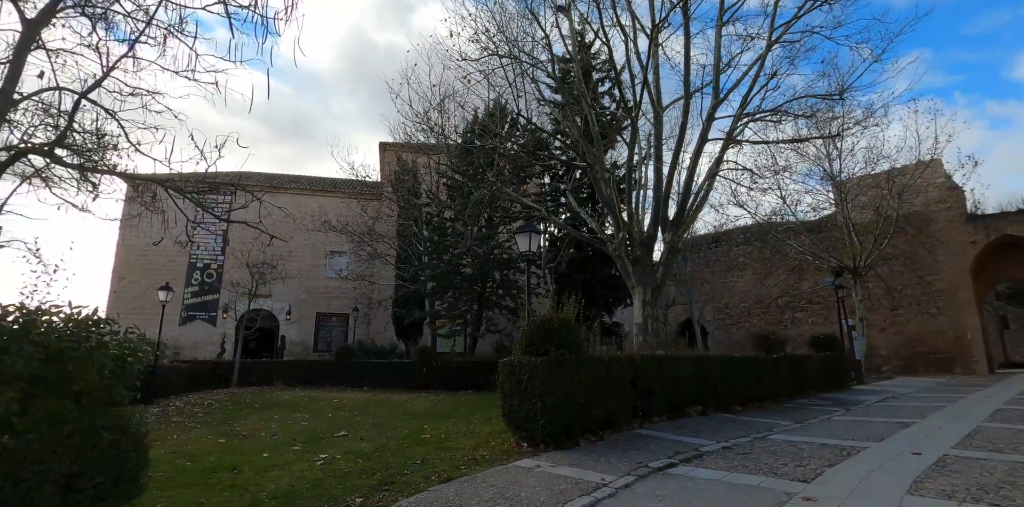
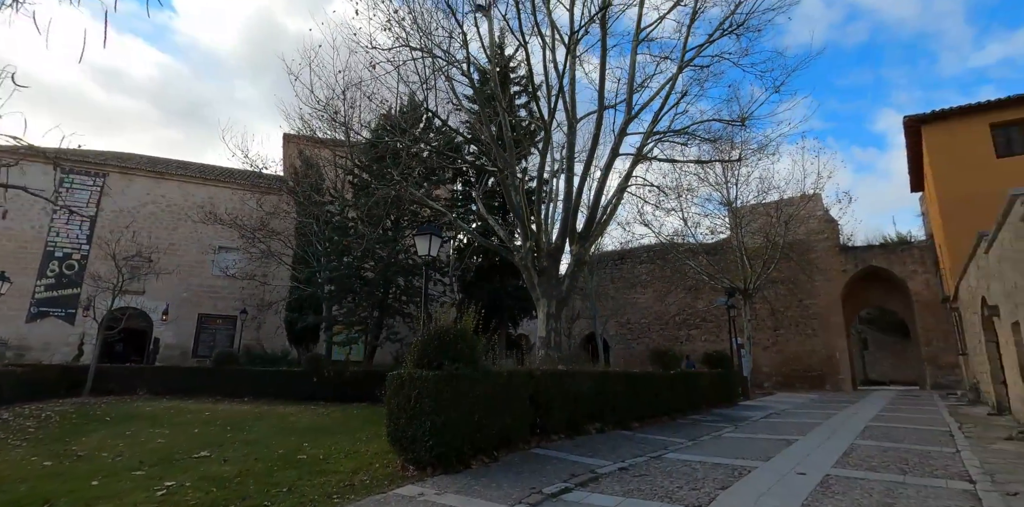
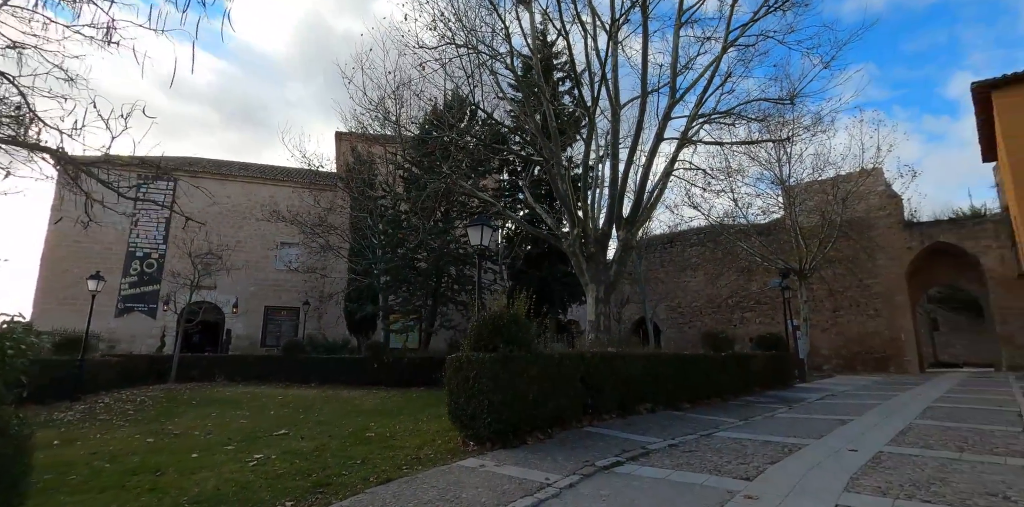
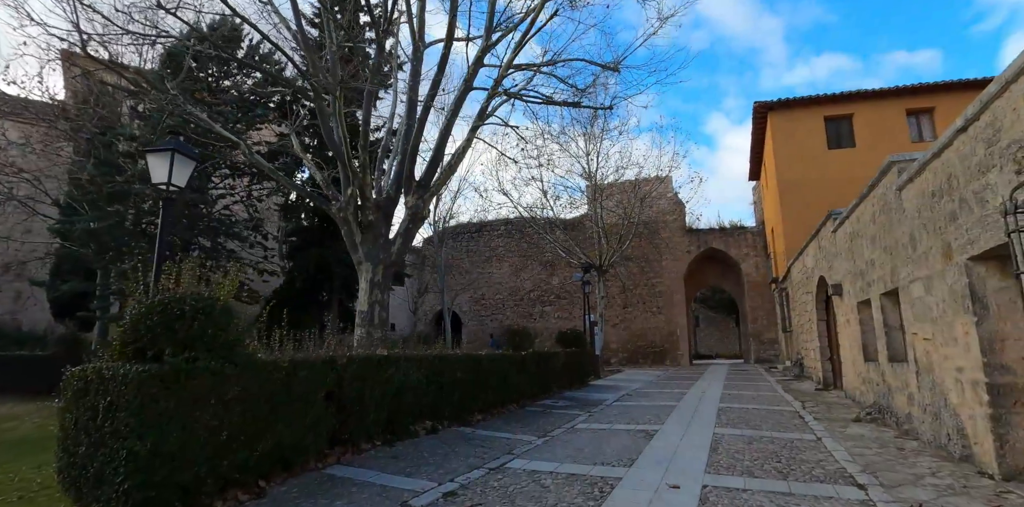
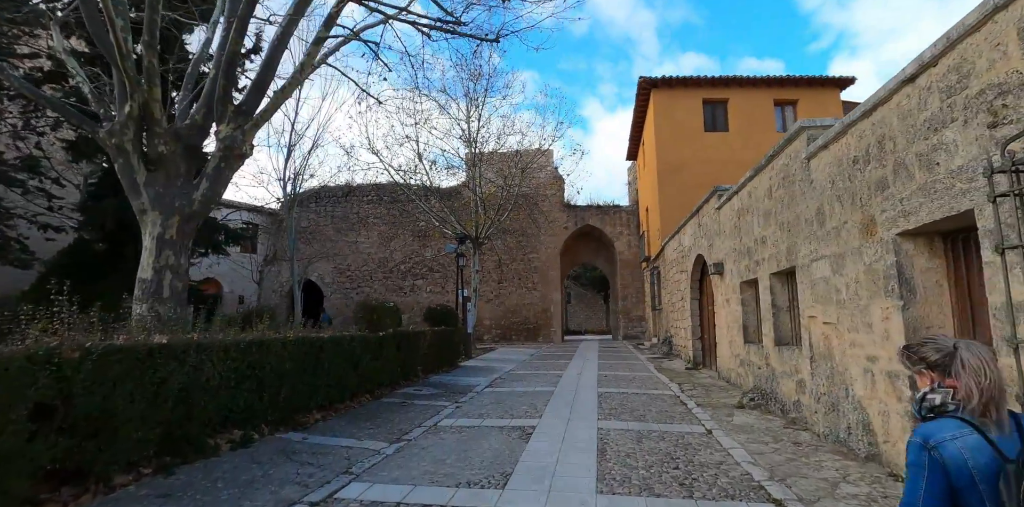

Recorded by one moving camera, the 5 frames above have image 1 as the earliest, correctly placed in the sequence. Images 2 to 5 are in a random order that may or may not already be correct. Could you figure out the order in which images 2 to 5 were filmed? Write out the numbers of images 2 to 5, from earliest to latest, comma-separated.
3, 2, 4, 5
